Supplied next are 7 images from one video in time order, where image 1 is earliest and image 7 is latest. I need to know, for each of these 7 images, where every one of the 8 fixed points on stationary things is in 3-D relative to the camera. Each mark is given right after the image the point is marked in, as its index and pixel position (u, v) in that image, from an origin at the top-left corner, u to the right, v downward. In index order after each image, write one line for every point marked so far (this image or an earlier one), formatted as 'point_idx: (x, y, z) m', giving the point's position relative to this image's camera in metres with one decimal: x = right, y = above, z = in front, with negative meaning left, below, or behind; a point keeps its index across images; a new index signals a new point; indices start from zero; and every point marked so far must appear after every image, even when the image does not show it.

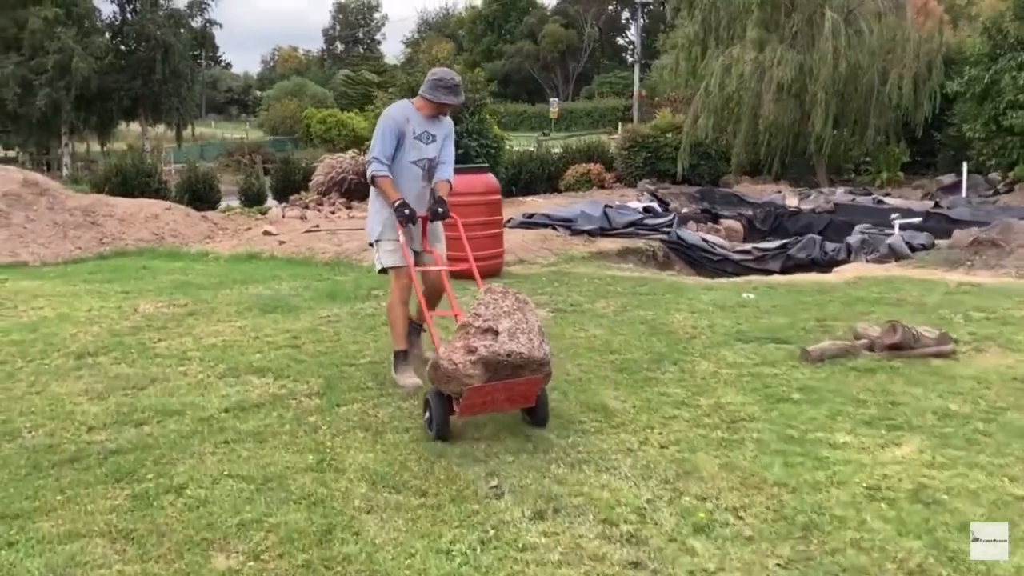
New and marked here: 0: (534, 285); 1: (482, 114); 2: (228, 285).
0: (+0.2, 0.0, +8.5) m
1: (-0.5, +3.1, +17.0) m
2: (-2.7, 0.0, +9.2) m
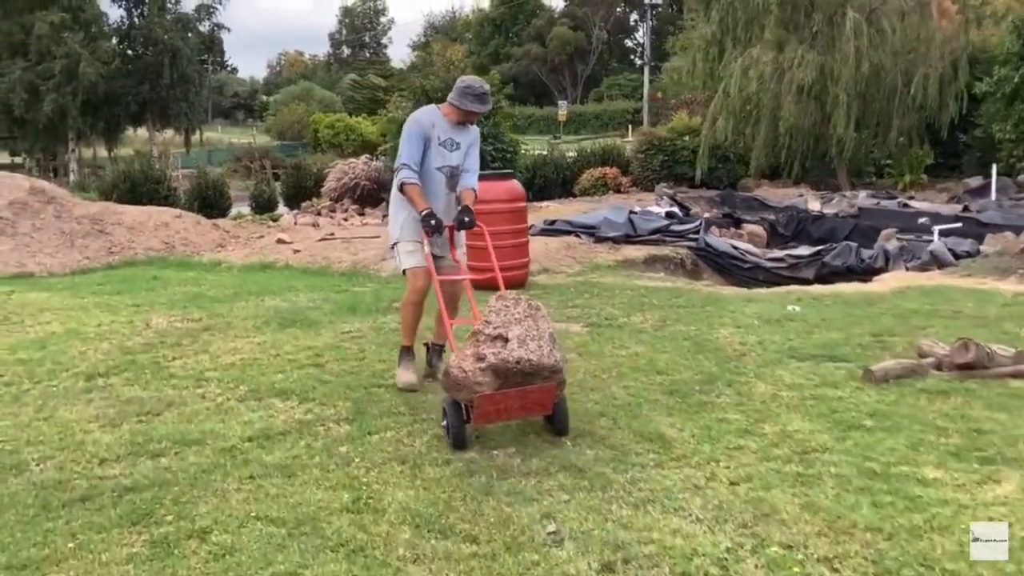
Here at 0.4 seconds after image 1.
0: (+0.5, -0.1, +8.2) m
1: (-0.3, +3.0, +16.6) m
2: (-2.5, -0.1, +8.8) m
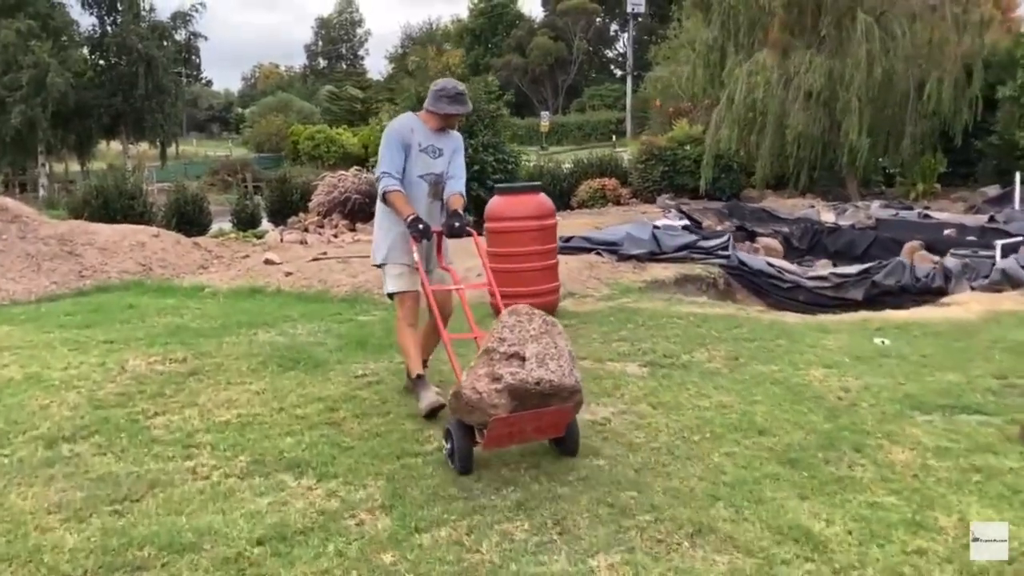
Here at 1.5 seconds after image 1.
0: (+0.7, -0.3, +7.1) m
1: (-0.2, +2.6, +15.6) m
2: (-2.3, -0.3, +7.7) m
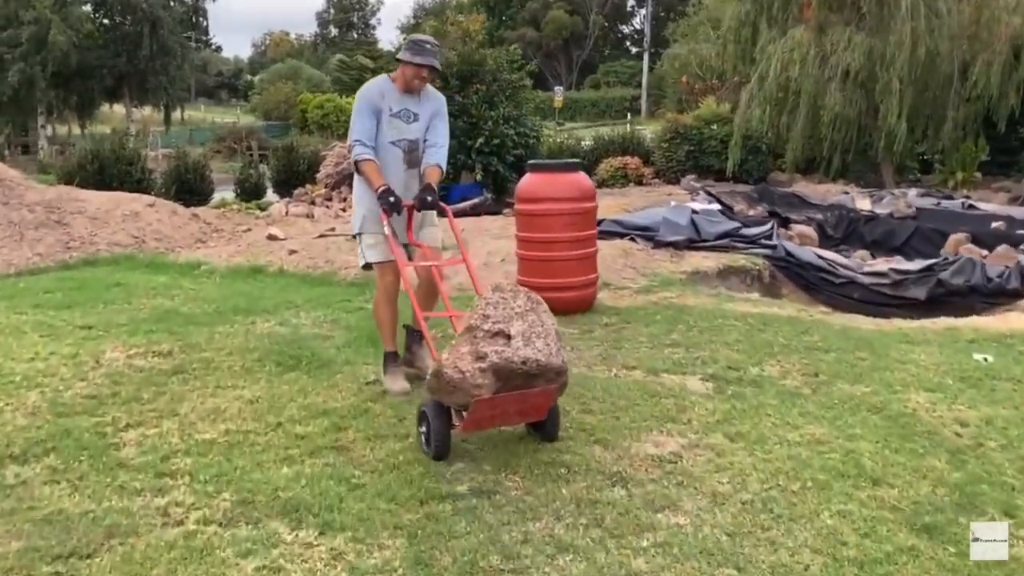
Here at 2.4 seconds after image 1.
0: (+0.9, -0.2, +6.2) m
1: (+0.1, +2.9, +14.6) m
2: (-2.0, -0.2, +6.9) m
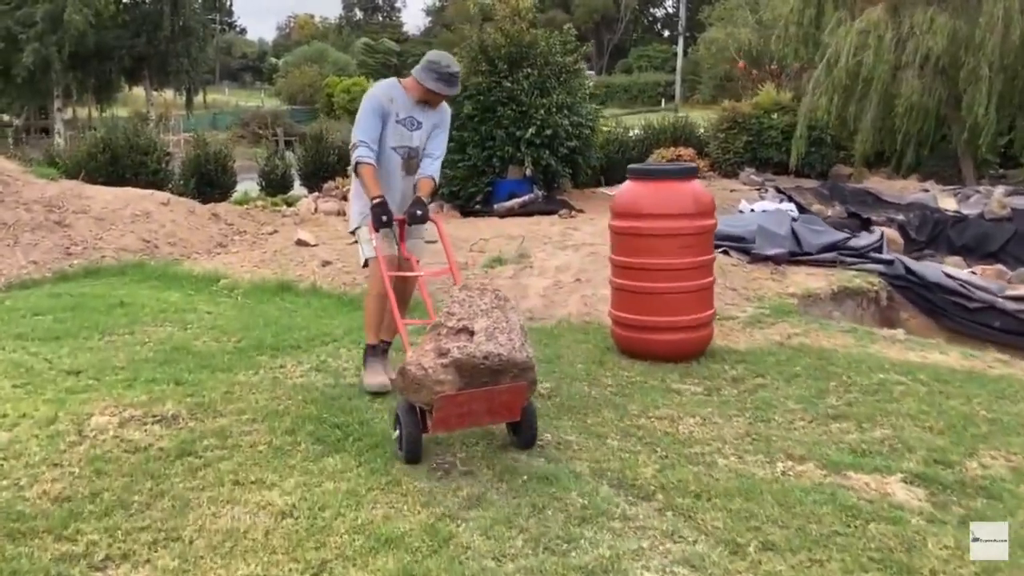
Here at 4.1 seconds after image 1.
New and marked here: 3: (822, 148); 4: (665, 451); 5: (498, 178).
0: (+1.5, -0.5, +4.8) m
1: (+0.8, +2.8, +13.2) m
2: (-1.5, -0.4, +5.5) m
3: (+6.1, +2.7, +18.6) m
4: (+0.6, -0.7, +3.9) m
5: (-0.2, +1.4, +12.6) m
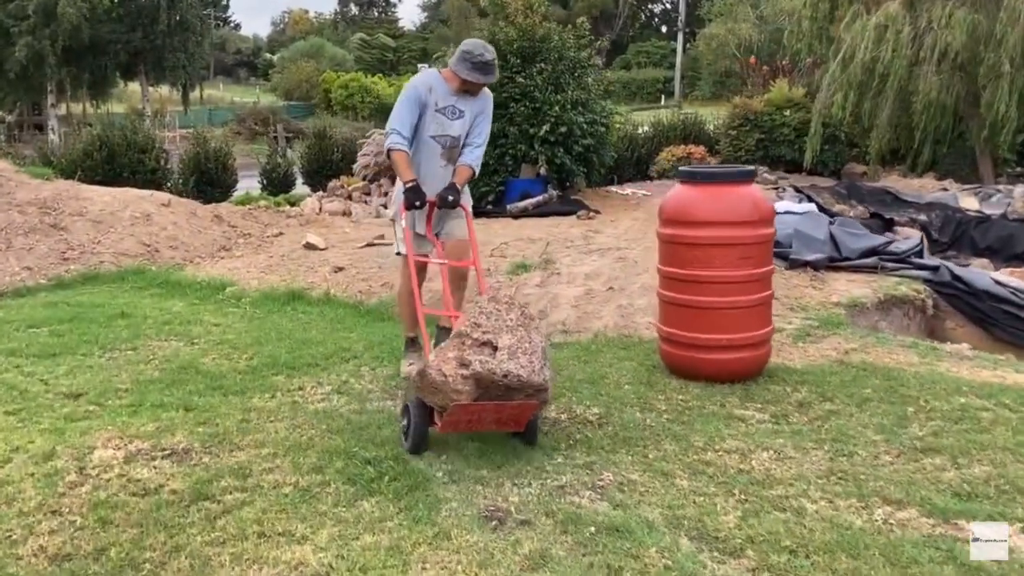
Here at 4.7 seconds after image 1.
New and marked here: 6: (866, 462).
0: (+1.7, -0.5, +4.4) m
1: (+1.0, +2.8, +12.7) m
2: (-1.3, -0.5, +5.1) m
3: (+6.2, +2.7, +18.1) m
4: (+0.8, -0.8, +3.5) m
5: (0.0, +1.4, +12.1) m
6: (+1.4, -0.7, +3.8) m
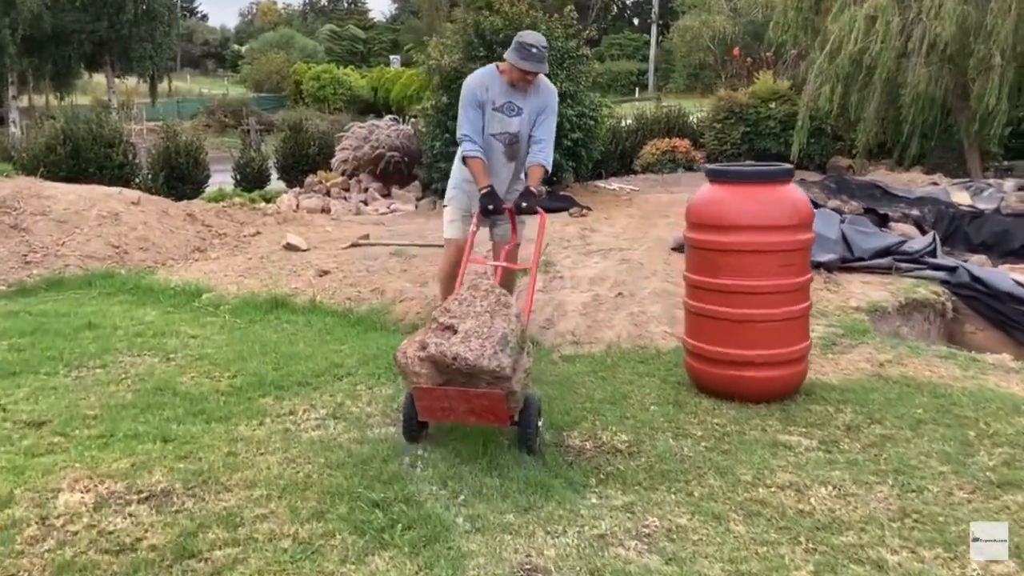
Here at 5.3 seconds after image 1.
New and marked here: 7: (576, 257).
0: (+1.7, -0.6, +4.0) m
1: (+0.8, +2.8, +12.3) m
2: (-1.2, -0.5, +4.6) m
3: (+5.9, +2.8, +17.8) m
4: (+1.0, -0.8, +3.0) m
5: (-0.2, +1.4, +11.6) m
6: (+1.5, -0.7, +3.3) m
7: (+0.5, +0.2, +7.4) m
